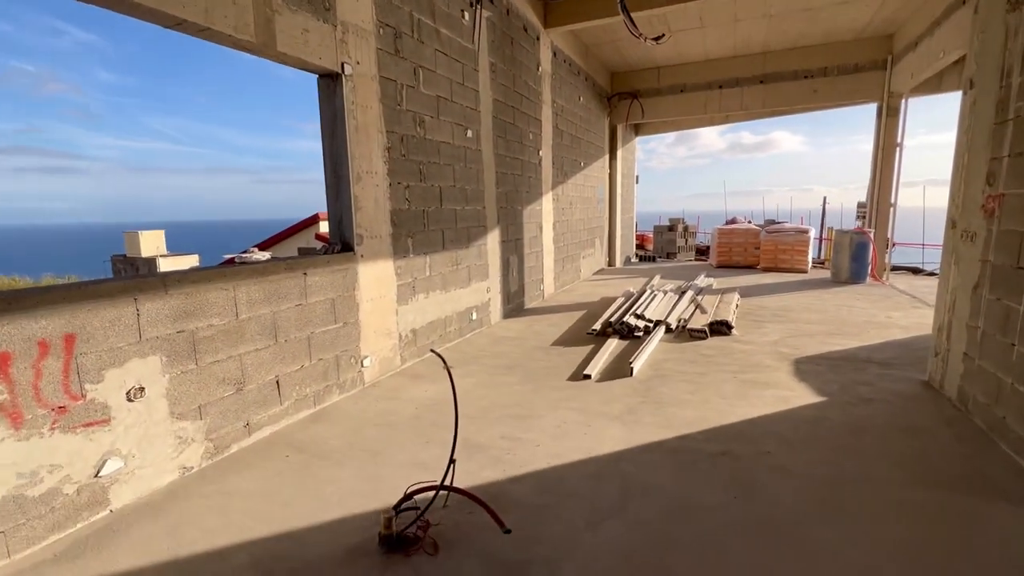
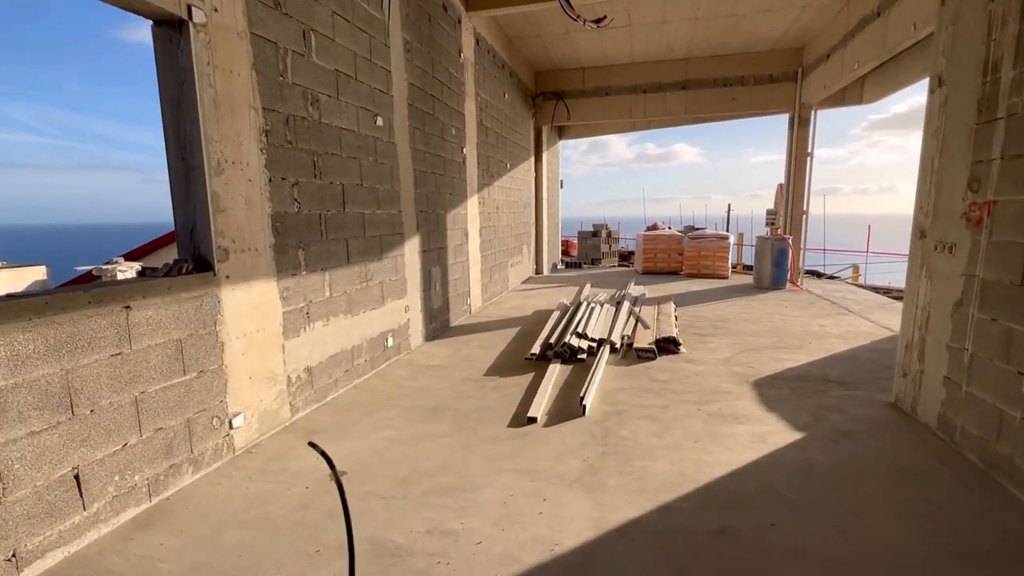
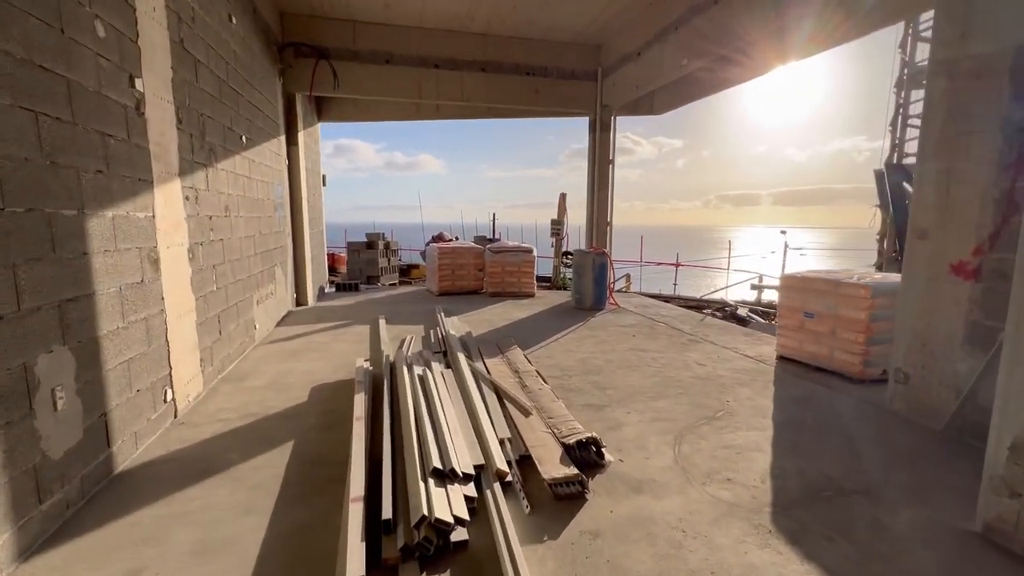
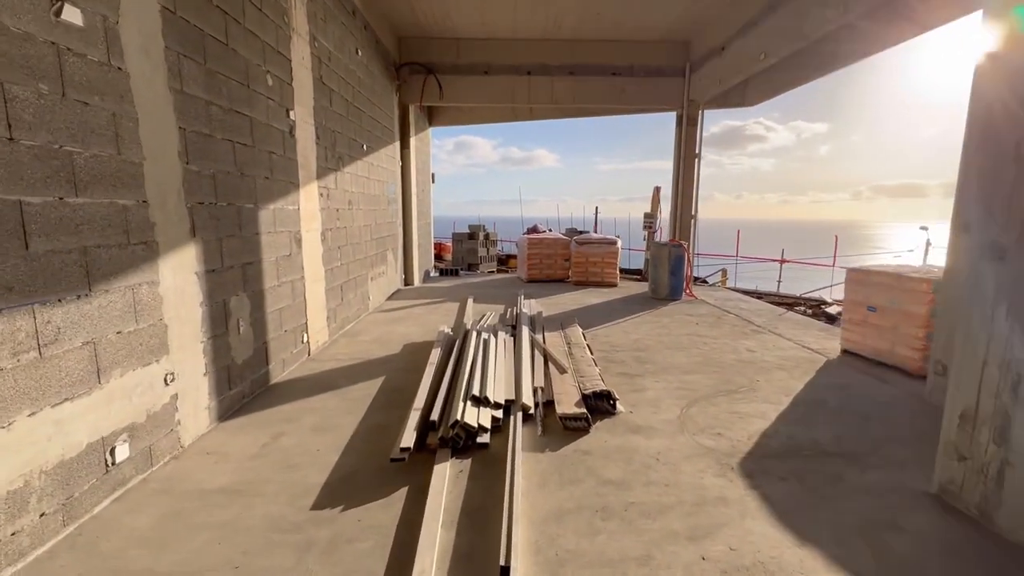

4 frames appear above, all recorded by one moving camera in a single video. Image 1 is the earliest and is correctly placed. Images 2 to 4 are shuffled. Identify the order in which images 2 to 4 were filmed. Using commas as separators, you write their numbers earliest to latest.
2, 4, 3
